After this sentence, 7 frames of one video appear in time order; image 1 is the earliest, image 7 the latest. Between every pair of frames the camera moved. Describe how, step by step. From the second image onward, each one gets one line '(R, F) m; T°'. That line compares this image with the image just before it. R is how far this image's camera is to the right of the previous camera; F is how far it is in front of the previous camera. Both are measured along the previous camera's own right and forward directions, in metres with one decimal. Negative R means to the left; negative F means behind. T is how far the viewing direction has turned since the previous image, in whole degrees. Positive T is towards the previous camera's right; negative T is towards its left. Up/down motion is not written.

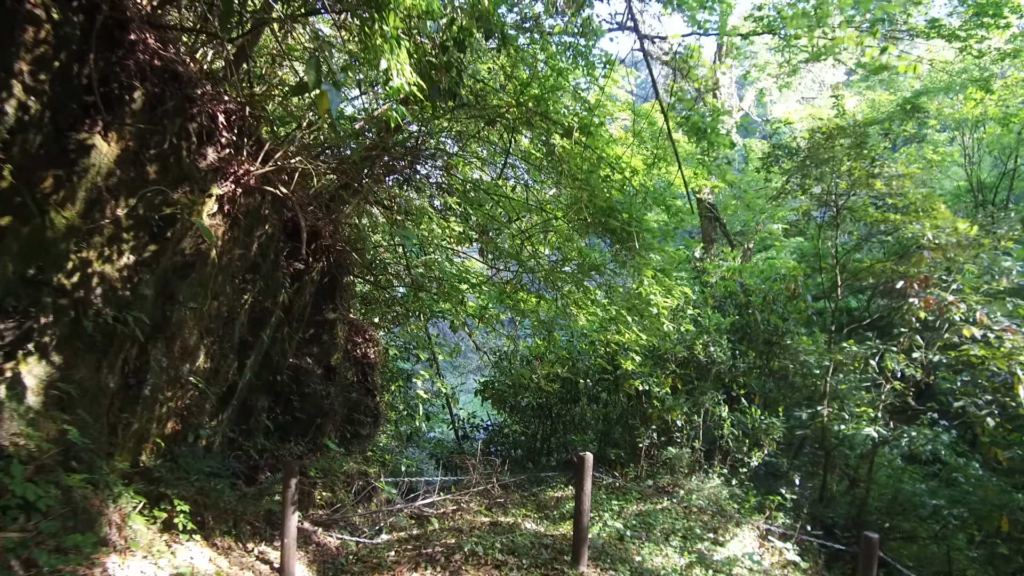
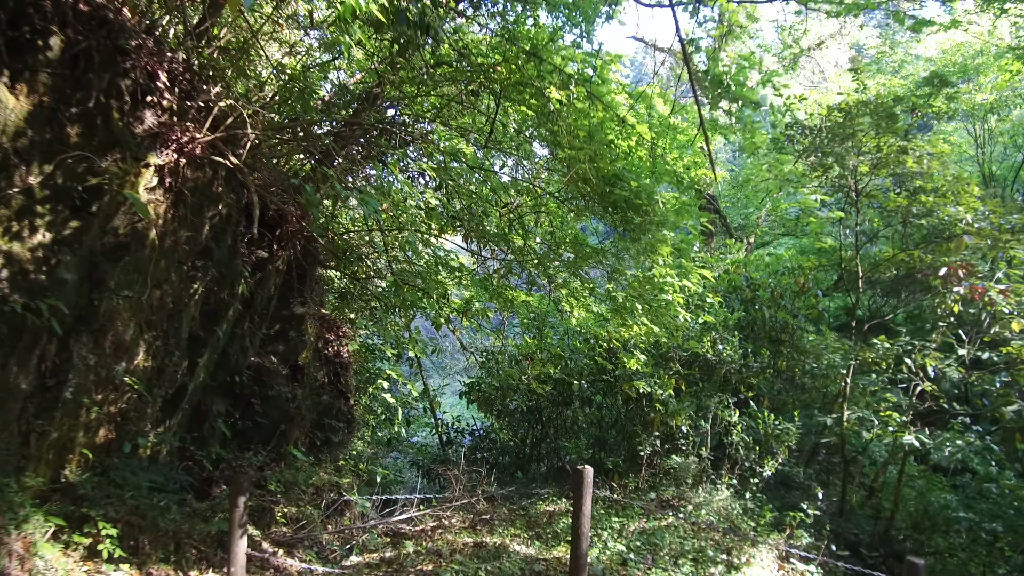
(0.0, +0.6) m; +1°
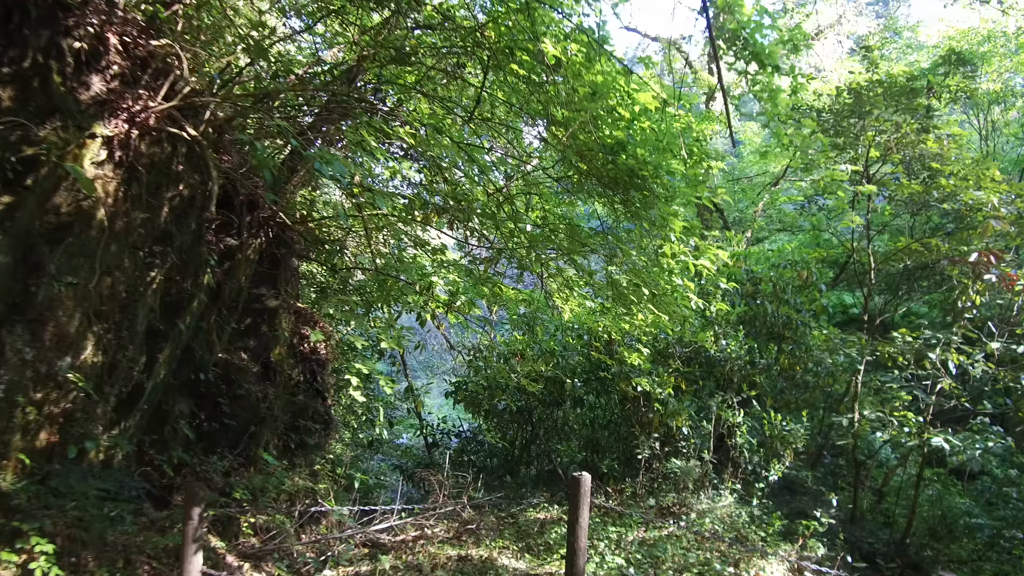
(0.0, +0.4) m; +1°
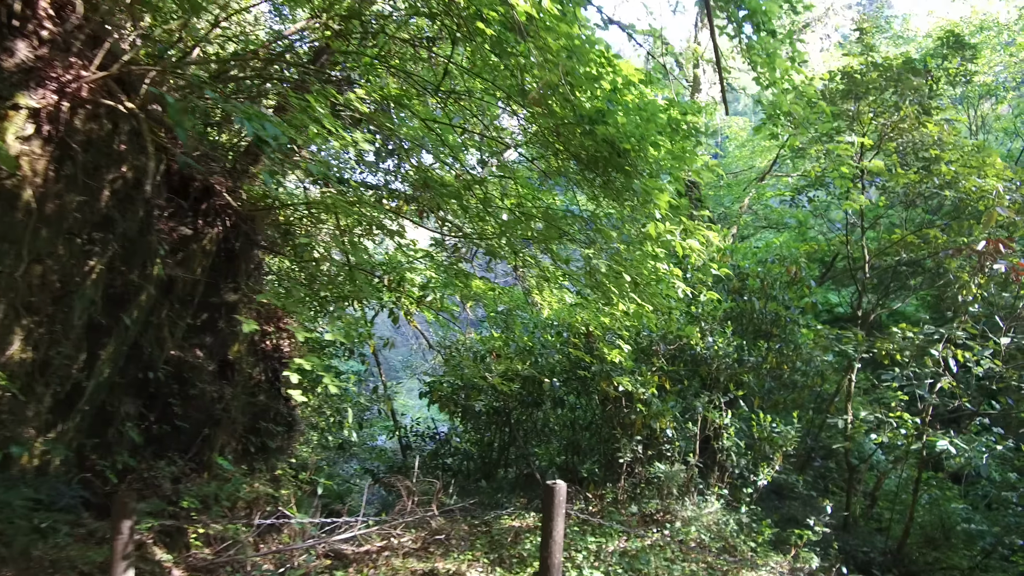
(+0.1, +0.3) m; +1°
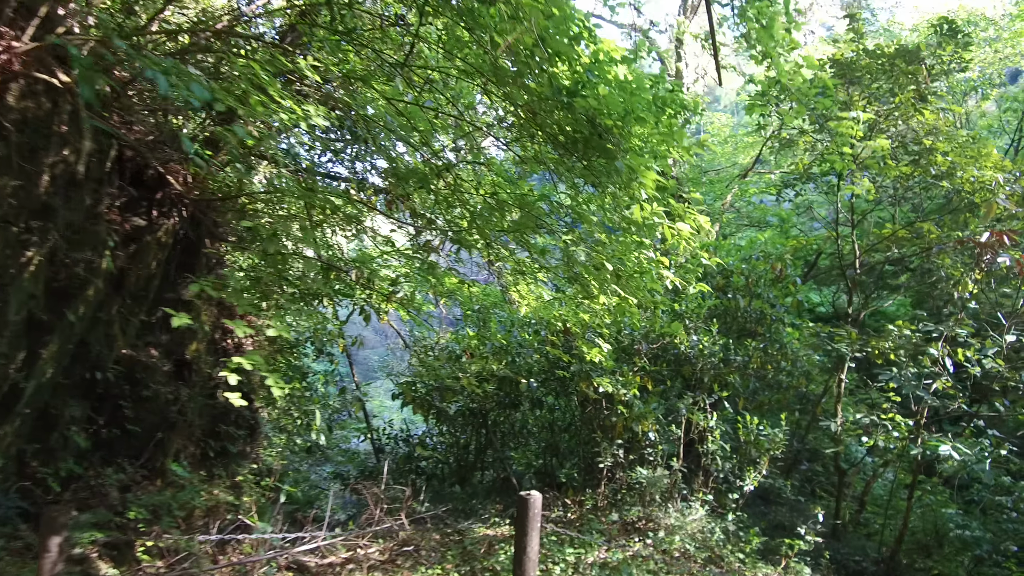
(0.0, +0.3) m; +1°
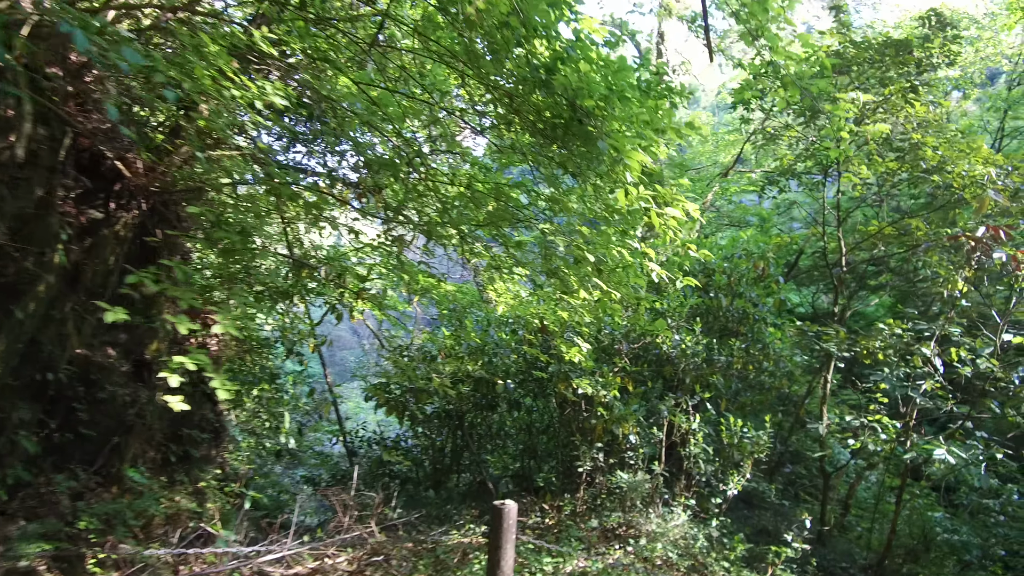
(0.0, +0.2) m; +1°
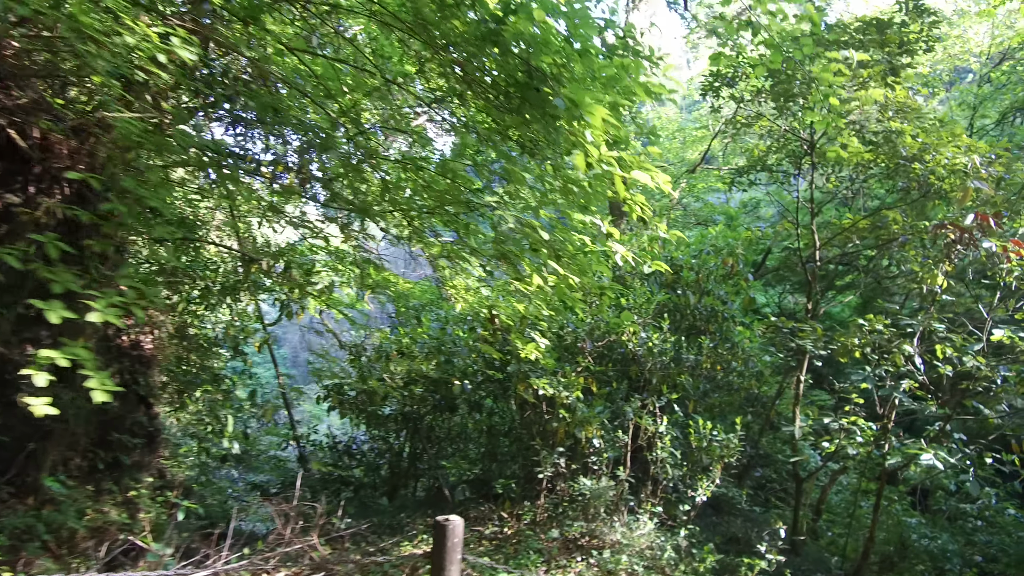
(+0.1, +0.3) m; +2°
